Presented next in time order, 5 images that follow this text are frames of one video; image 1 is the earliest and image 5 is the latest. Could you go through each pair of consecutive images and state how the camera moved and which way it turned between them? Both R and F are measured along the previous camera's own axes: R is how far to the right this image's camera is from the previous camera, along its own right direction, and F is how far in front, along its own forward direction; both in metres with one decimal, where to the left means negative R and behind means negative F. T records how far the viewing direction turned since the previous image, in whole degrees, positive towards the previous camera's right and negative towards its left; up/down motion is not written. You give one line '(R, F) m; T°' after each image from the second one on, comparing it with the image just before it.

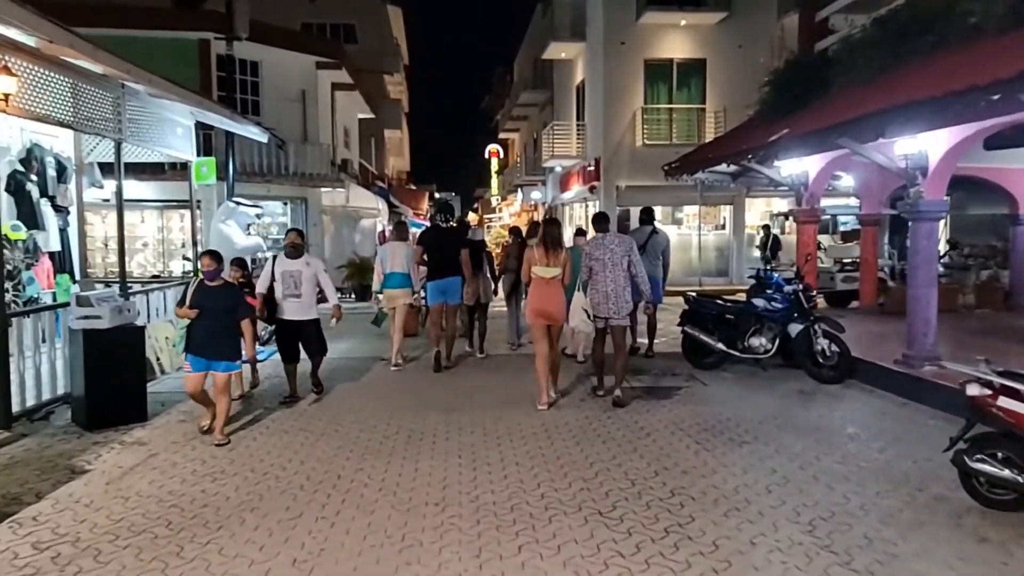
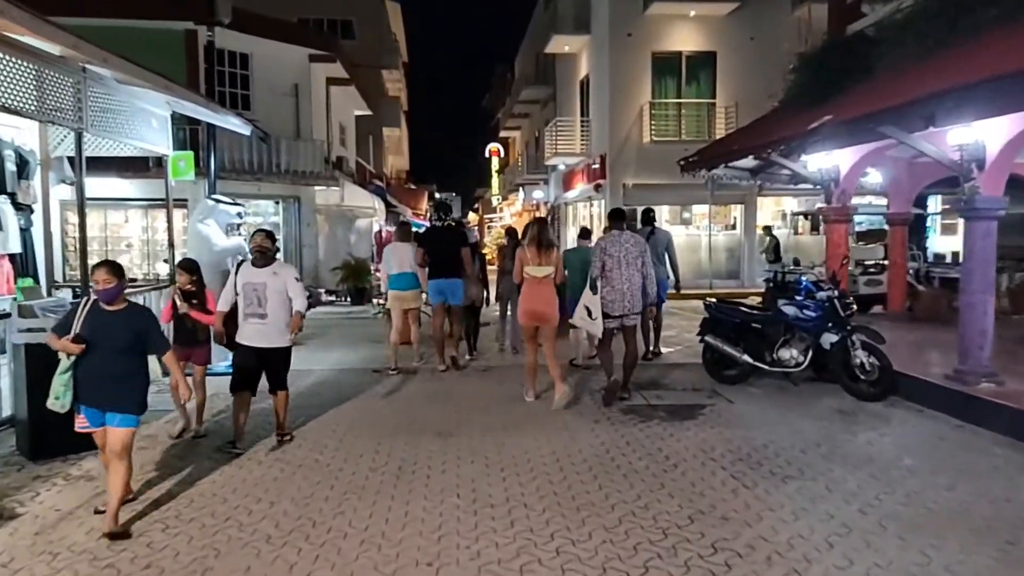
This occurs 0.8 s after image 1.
(-0.1, +0.9) m; 0°
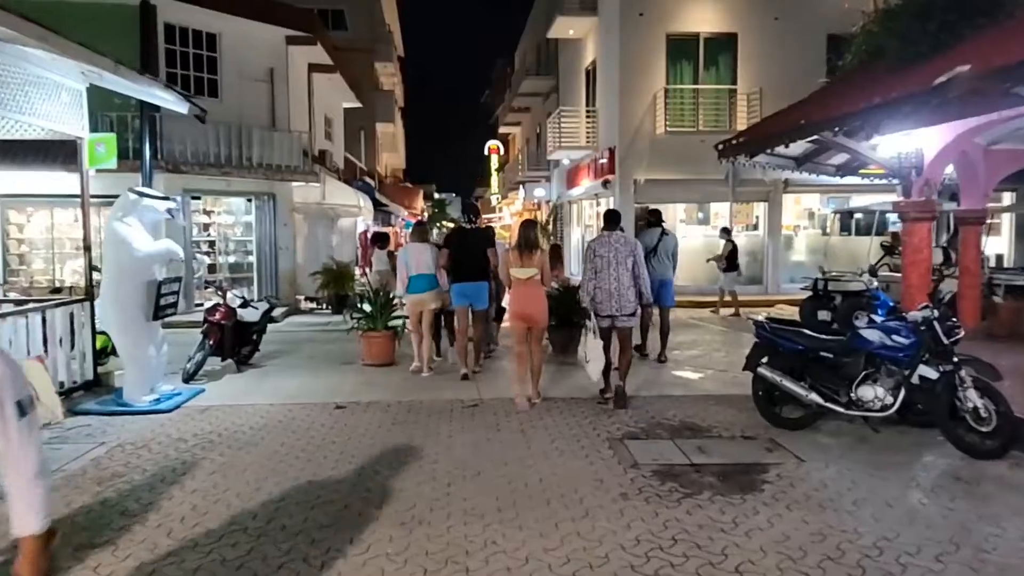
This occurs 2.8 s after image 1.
(+0.1, +2.0) m; 0°
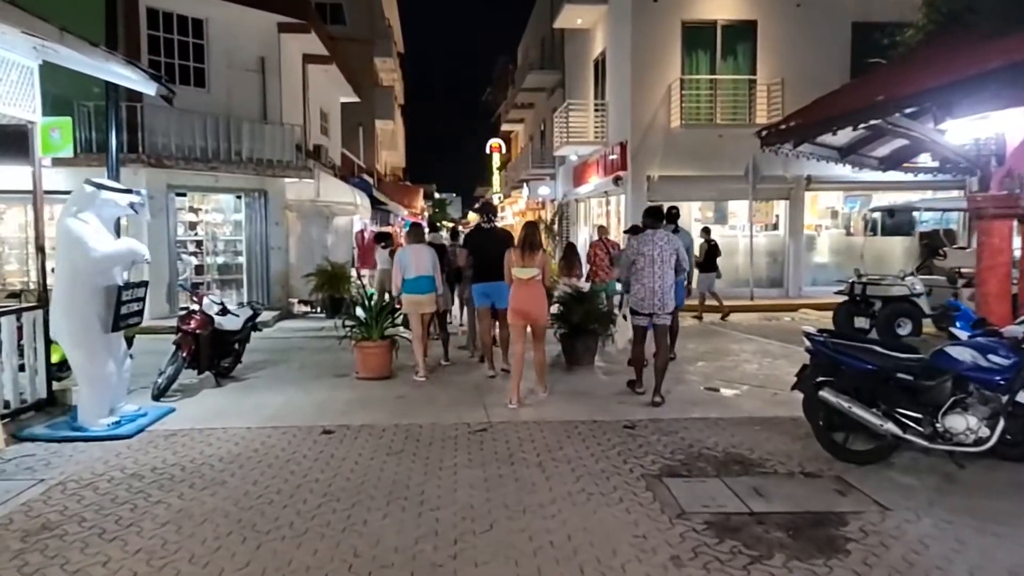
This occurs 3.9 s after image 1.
(-0.2, +1.1) m; 0°
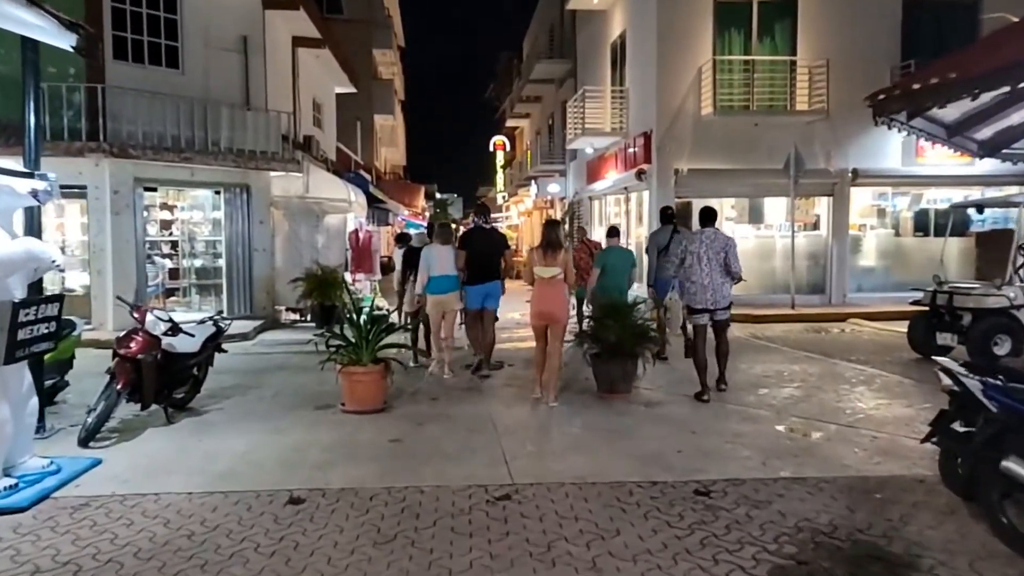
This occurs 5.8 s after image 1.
(-0.4, +1.8) m; 0°
